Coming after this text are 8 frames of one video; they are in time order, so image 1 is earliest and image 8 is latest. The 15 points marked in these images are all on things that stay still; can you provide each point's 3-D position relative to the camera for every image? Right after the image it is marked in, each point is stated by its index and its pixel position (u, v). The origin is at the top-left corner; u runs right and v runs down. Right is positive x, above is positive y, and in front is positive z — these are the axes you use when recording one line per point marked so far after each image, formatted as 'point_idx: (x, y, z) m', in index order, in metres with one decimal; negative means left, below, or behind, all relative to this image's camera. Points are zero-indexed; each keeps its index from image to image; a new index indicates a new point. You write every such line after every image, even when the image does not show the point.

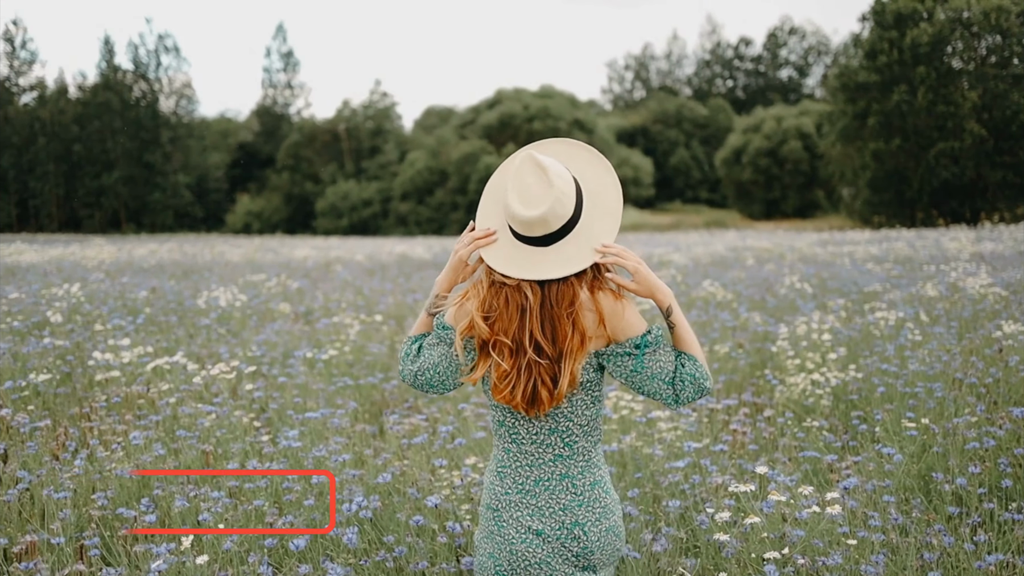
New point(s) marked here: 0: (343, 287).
0: (-1.2, 0.0, +9.8) m
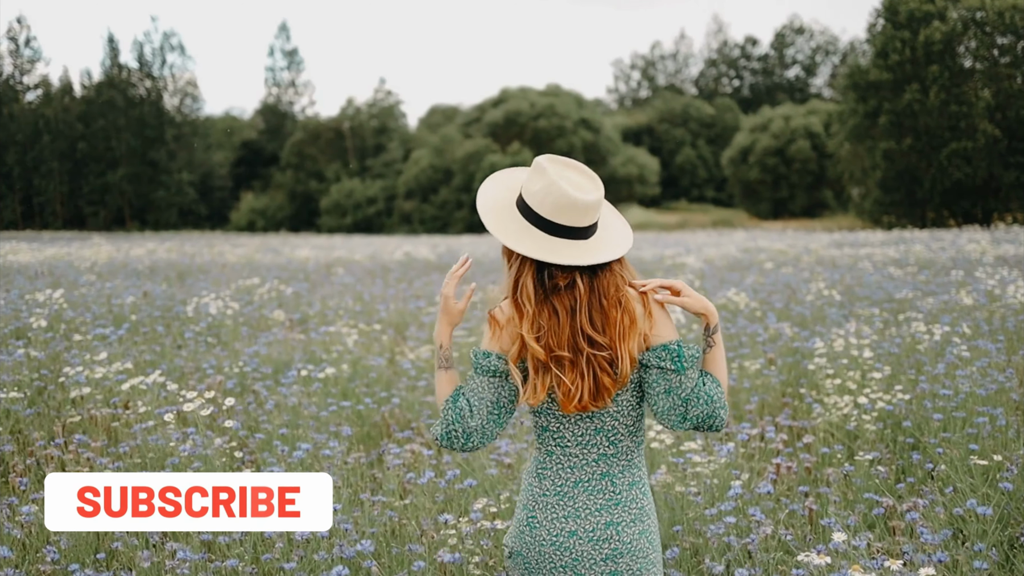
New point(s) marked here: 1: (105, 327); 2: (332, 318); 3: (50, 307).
0: (-1.1, 0.0, +9.3) m
1: (-2.0, -0.2, +6.8) m
2: (-1.0, -0.2, +7.6) m
3: (-2.5, -0.1, +7.7) m
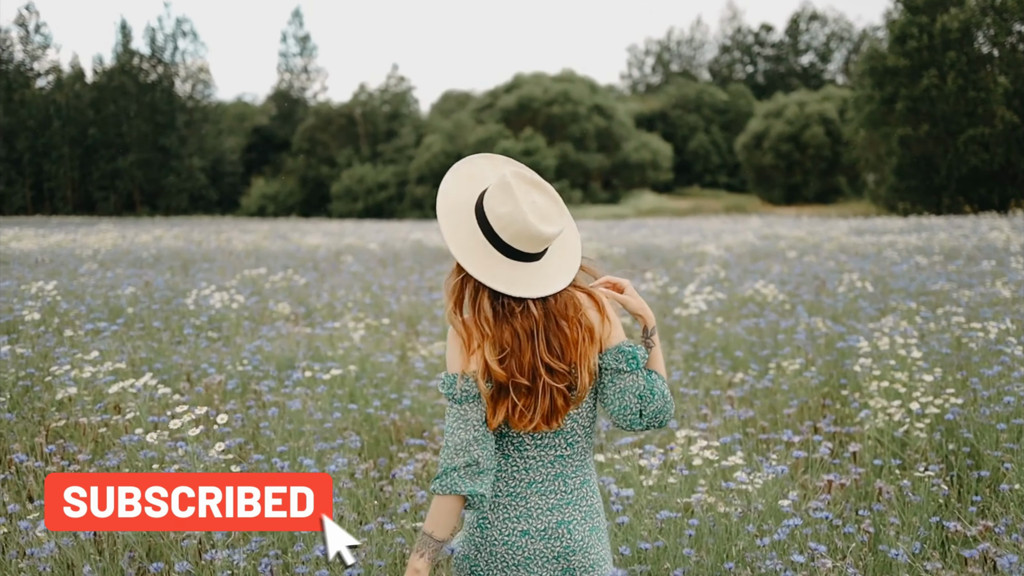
0: (-1.0, 0.0, +8.9) m
1: (-1.9, -0.2, +6.4) m
2: (-0.9, -0.1, +7.2) m
3: (-2.4, -0.1, +7.3) m
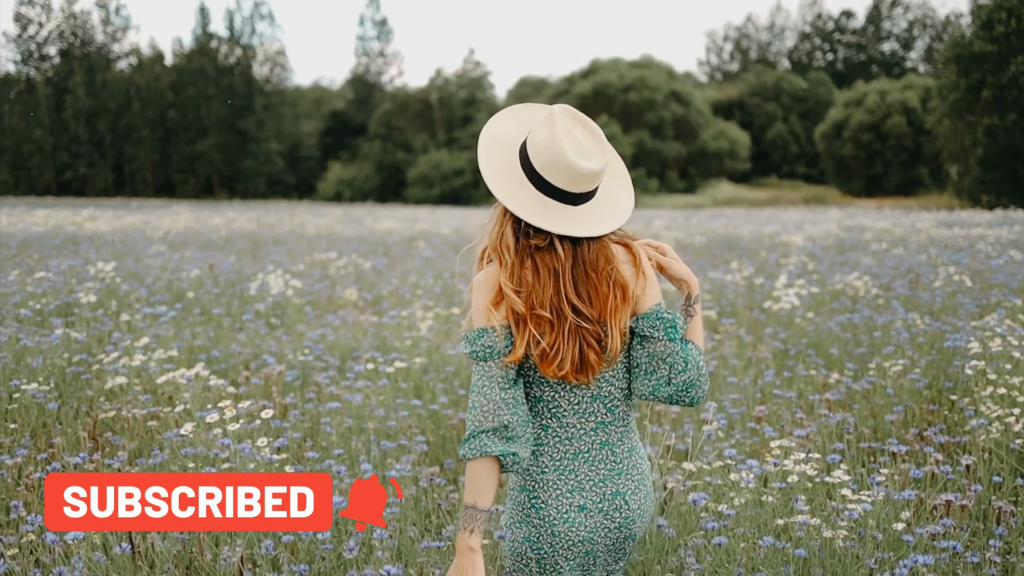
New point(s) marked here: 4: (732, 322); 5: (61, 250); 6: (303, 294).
0: (-0.5, +0.1, +8.6) m
1: (-1.6, -0.1, +6.2) m
2: (-0.5, 0.0, +6.9) m
3: (-2.0, 0.0, +7.1) m
4: (+0.9, -0.1, +6.0) m
5: (-3.2, +0.3, +10.3) m
6: (-1.0, 0.0, +6.9) m
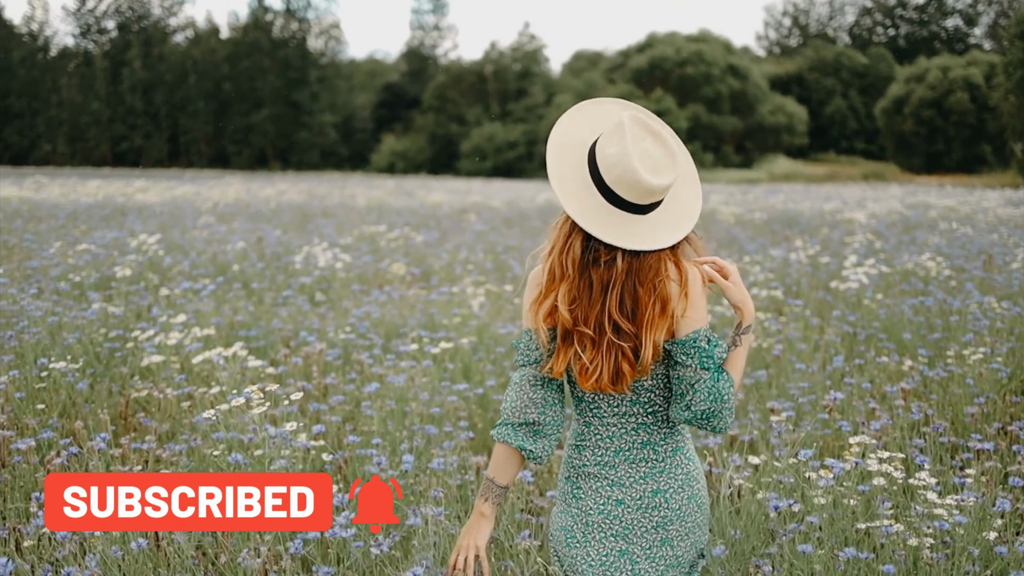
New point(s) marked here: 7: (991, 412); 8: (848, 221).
0: (-0.2, +0.3, +8.4) m
1: (-1.3, 0.0, +6.0) m
2: (-0.3, +0.1, +6.7) m
3: (-1.8, +0.2, +6.9) m
4: (+1.2, -0.1, +5.7) m
5: (-2.9, +0.5, +10.2) m
6: (-0.8, +0.1, +6.7) m
7: (+1.3, -0.3, +3.9) m
8: (+2.7, +0.5, +11.4) m
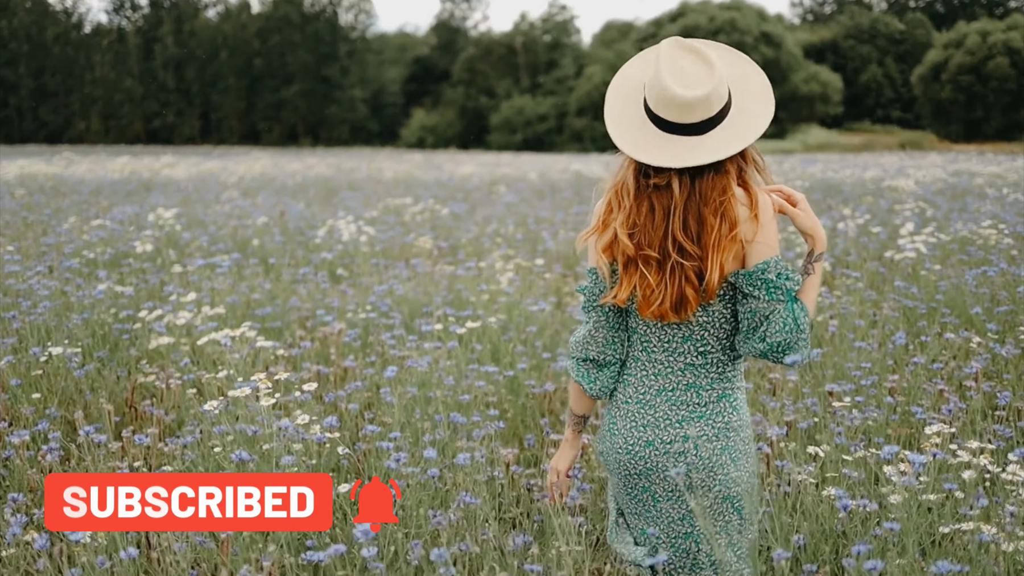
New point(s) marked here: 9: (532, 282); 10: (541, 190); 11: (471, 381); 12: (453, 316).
0: (0.0, +0.4, +8.1) m
1: (-1.2, +0.1, +5.7) m
2: (-0.1, +0.2, +6.4) m
3: (-1.6, +0.3, +6.6) m
4: (+1.3, 0.0, +5.4) m
5: (-2.6, +0.7, +9.9) m
6: (-0.6, +0.2, +6.4) m
7: (+1.4, -0.3, +3.6) m
8: (+2.9, +0.8, +11.0) m
9: (+0.1, 0.0, +5.3) m
10: (+0.2, +0.7, +10.5) m
11: (-0.1, -0.2, +3.6) m
12: (-0.2, -0.1, +4.3) m
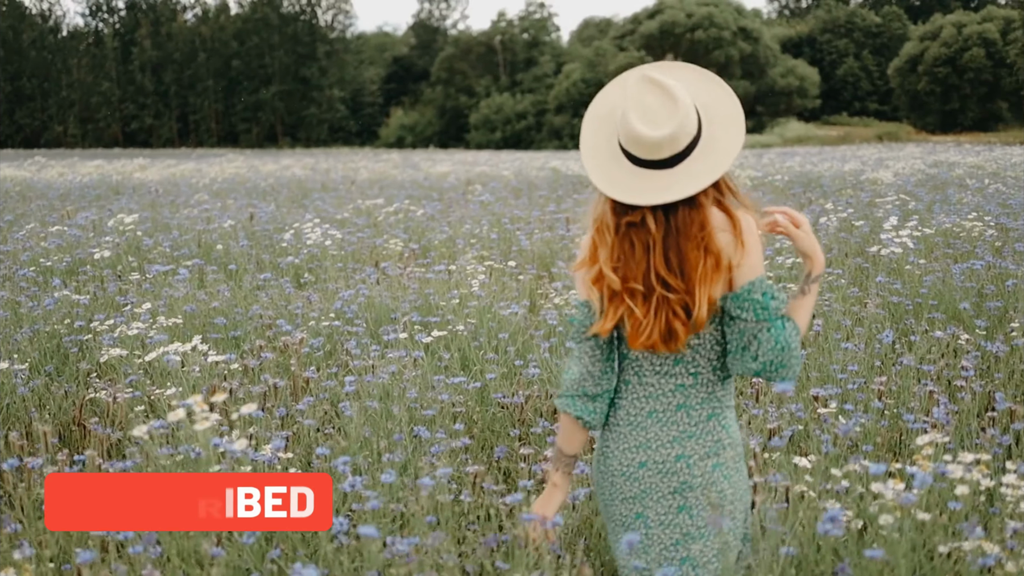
0: (-0.2, +0.4, +7.9) m
1: (-1.3, +0.1, +5.5) m
2: (-0.2, +0.2, +6.2) m
3: (-1.8, +0.2, +6.4) m
4: (+1.2, +0.1, +5.2) m
5: (-2.8, +0.6, +9.7) m
6: (-0.7, +0.2, +6.2) m
7: (+1.3, -0.3, +3.4) m
8: (+2.8, +0.8, +10.8) m
9: (0.0, 0.0, +5.1) m
10: (0.0, +0.7, +10.3) m
11: (-0.2, -0.2, +3.4) m
12: (-0.3, -0.1, +4.1) m
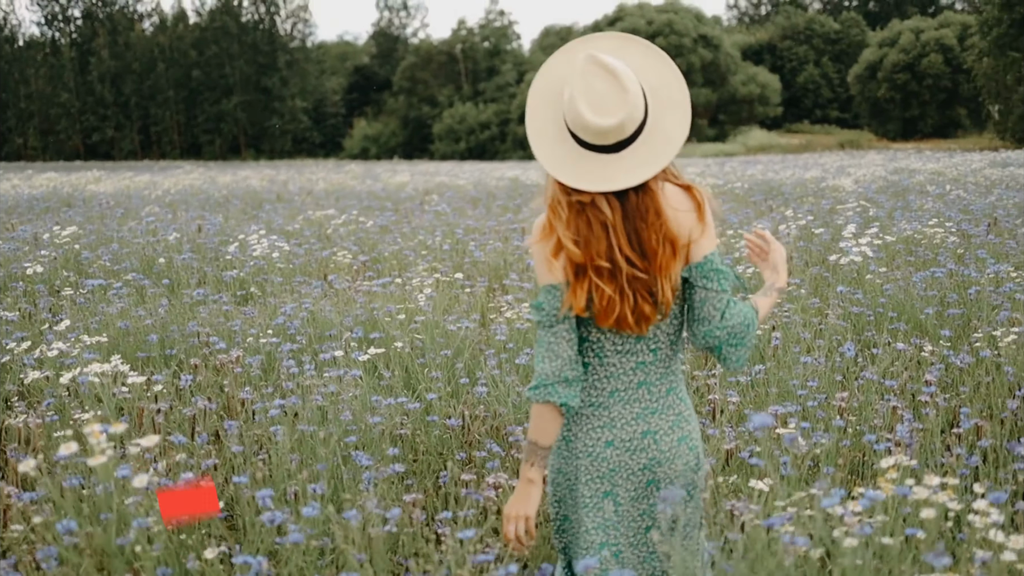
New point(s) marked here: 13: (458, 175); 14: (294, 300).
0: (-0.4, +0.3, +7.7) m
1: (-1.5, 0.0, +5.3) m
2: (-0.4, +0.1, +6.0) m
3: (-2.0, +0.2, +6.2) m
4: (+1.0, 0.0, +5.1) m
5: (-3.1, +0.5, +9.4) m
6: (-0.9, +0.1, +6.0) m
7: (+1.2, -0.3, +3.3) m
8: (+2.4, +0.8, +10.7) m
9: (-0.2, 0.0, +4.9) m
10: (-0.3, +0.6, +10.2) m
11: (-0.3, -0.3, +3.2) m
12: (-0.4, -0.1, +4.0) m
13: (-0.5, +1.1, +14.1) m
14: (-0.7, 0.0, +4.8) m
